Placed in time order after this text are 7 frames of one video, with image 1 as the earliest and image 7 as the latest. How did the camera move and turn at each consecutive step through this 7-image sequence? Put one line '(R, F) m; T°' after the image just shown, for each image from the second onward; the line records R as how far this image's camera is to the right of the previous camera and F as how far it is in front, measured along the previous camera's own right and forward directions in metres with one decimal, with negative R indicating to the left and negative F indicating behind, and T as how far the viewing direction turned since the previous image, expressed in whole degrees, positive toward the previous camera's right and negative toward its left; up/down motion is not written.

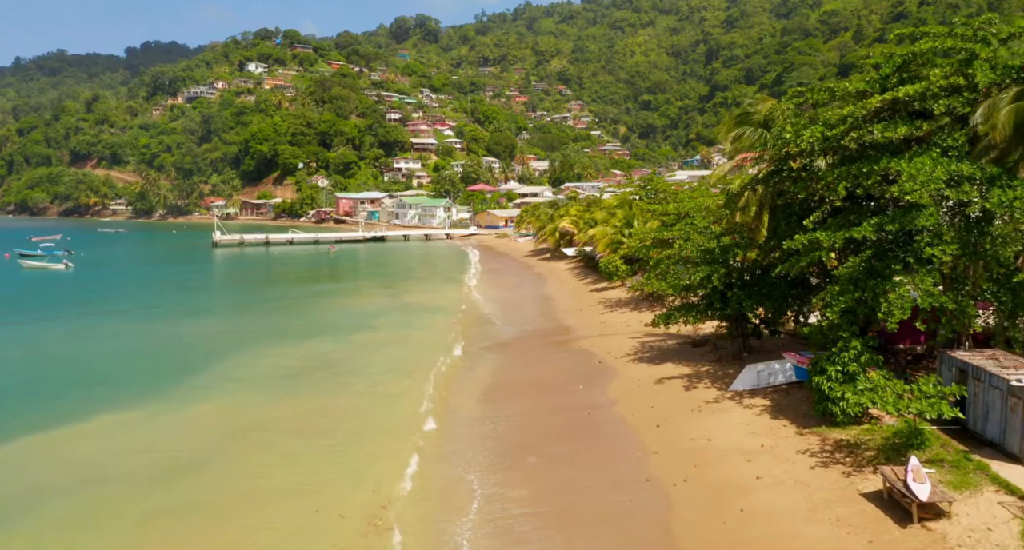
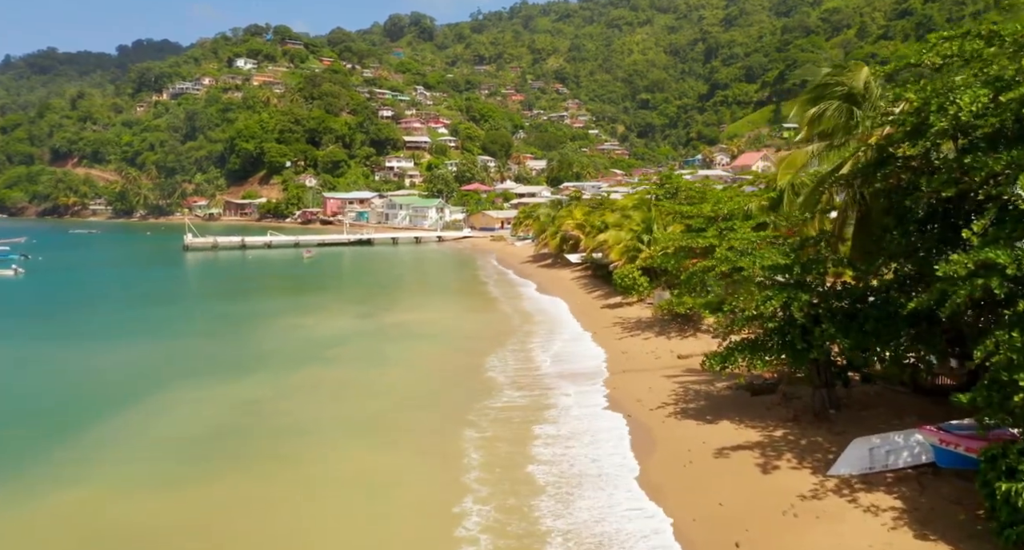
(-0.1, +5.3) m; 0°
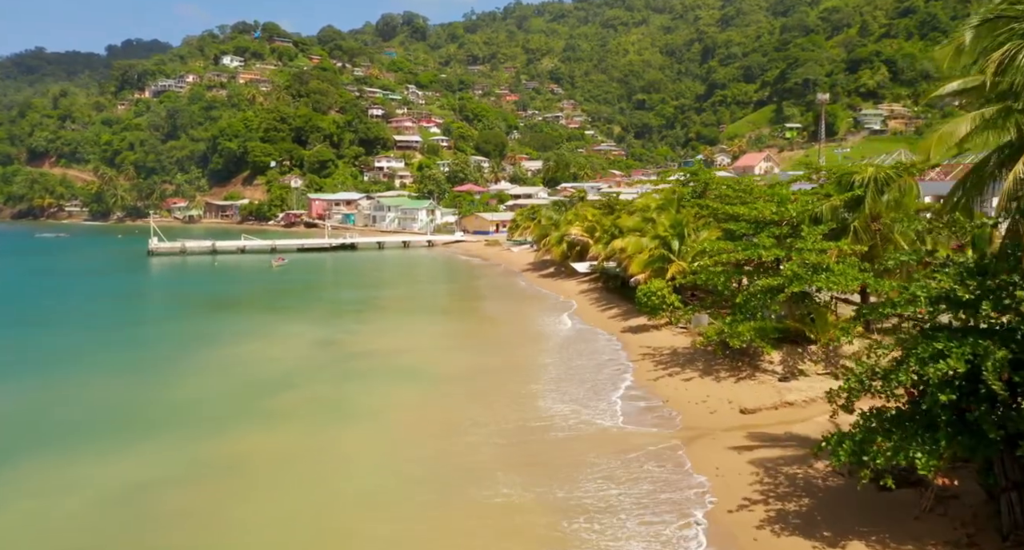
(-0.2, +5.3) m; +1°
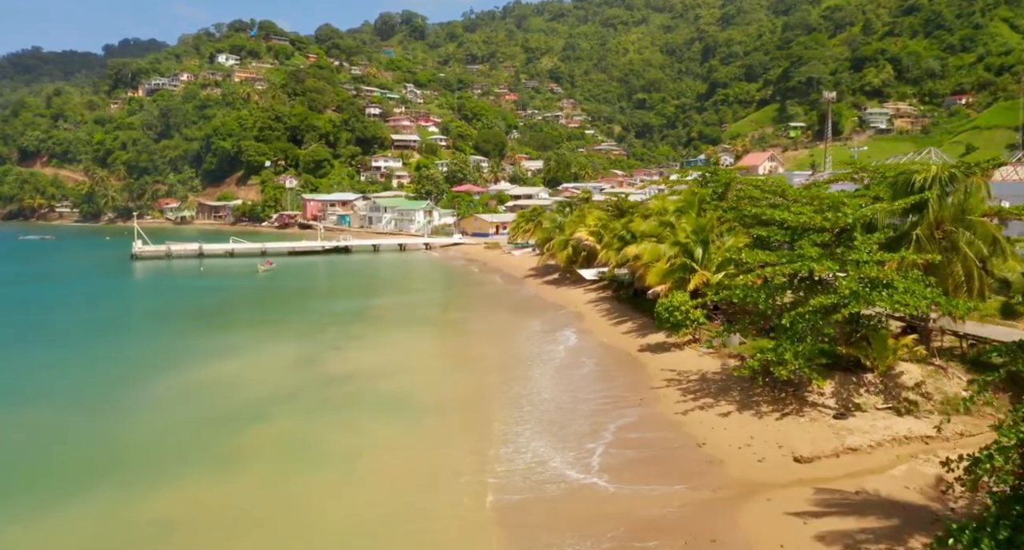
(-0.2, +2.6) m; 0°
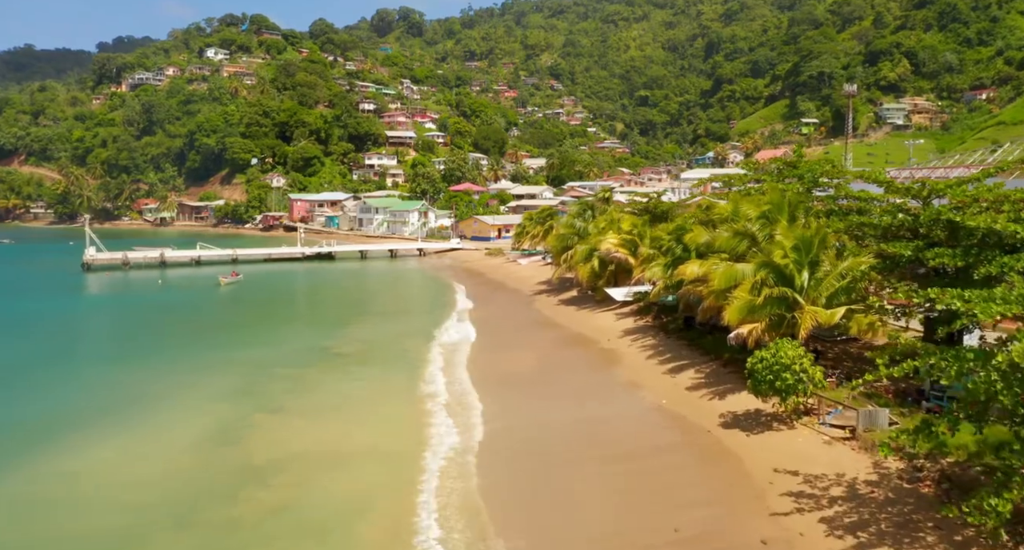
(-0.5, +6.7) m; 0°
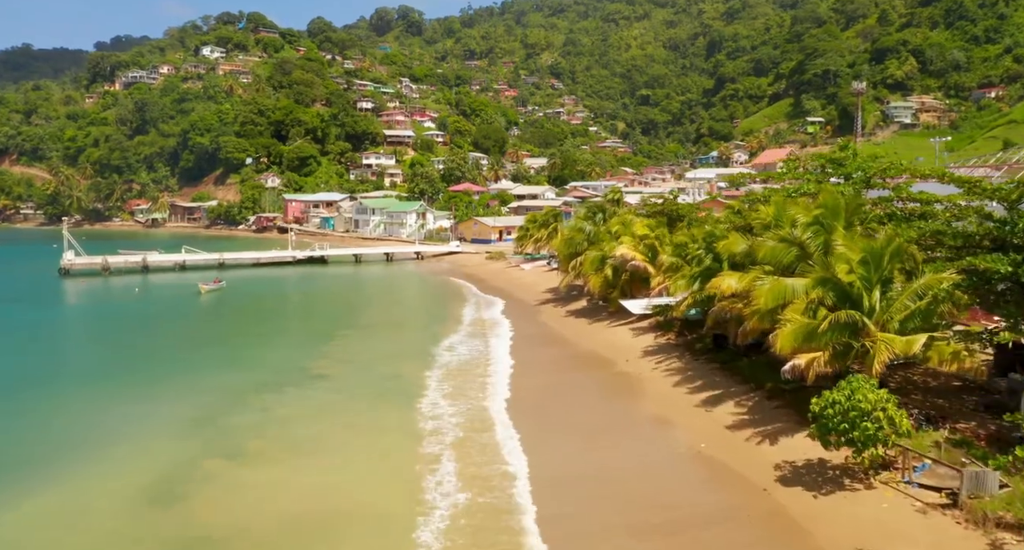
(-0.2, +2.6) m; 0°
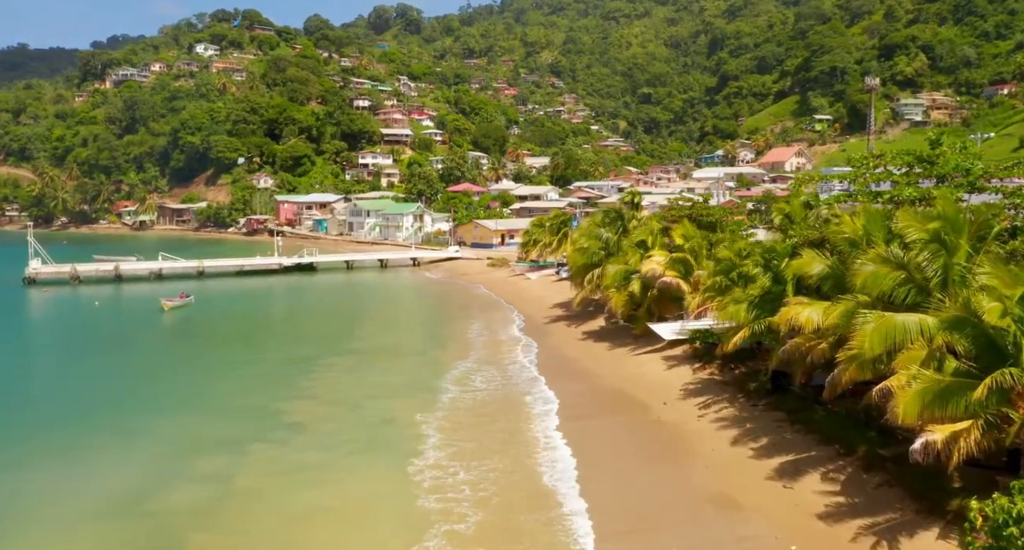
(-0.3, +3.6) m; 0°
